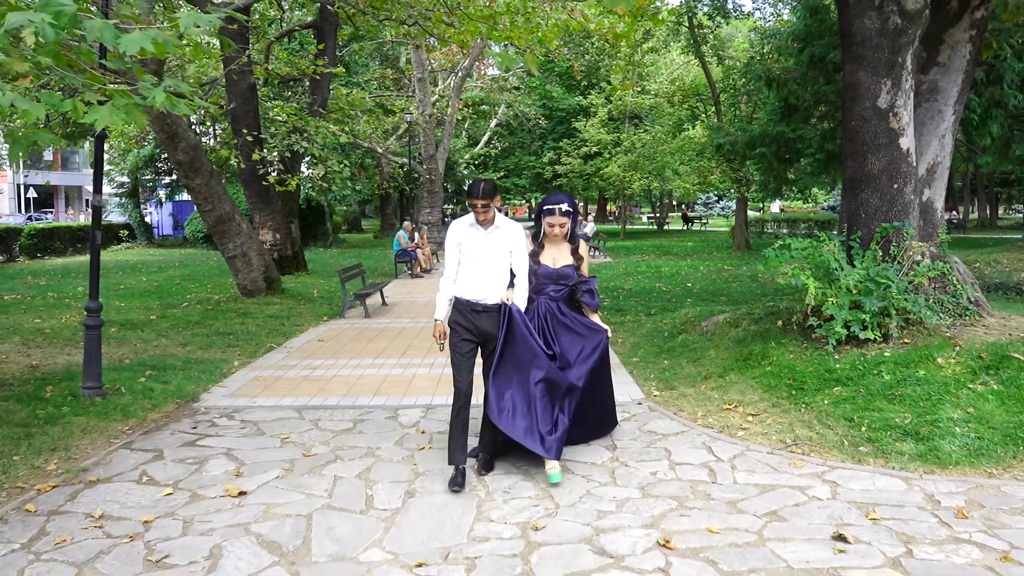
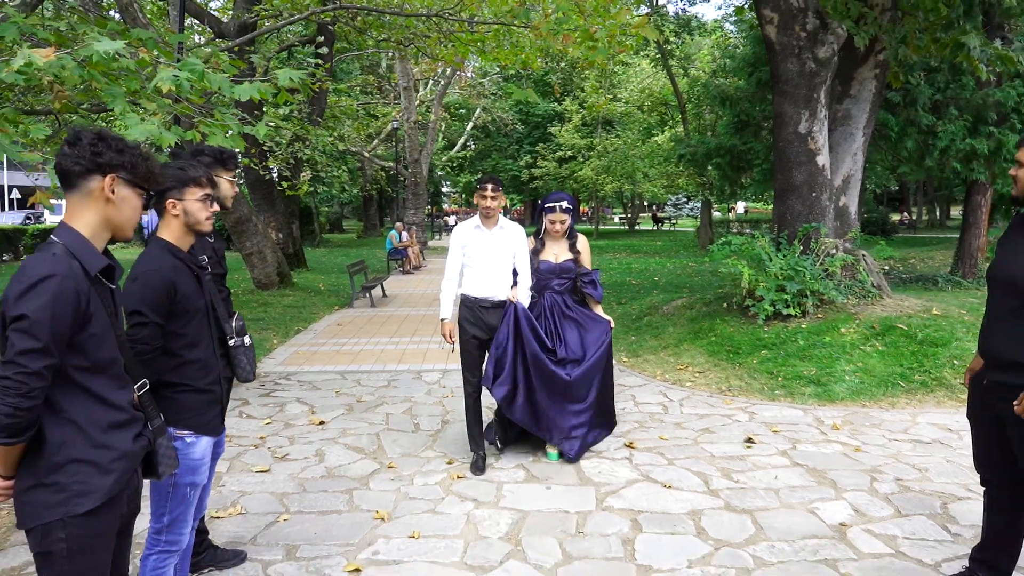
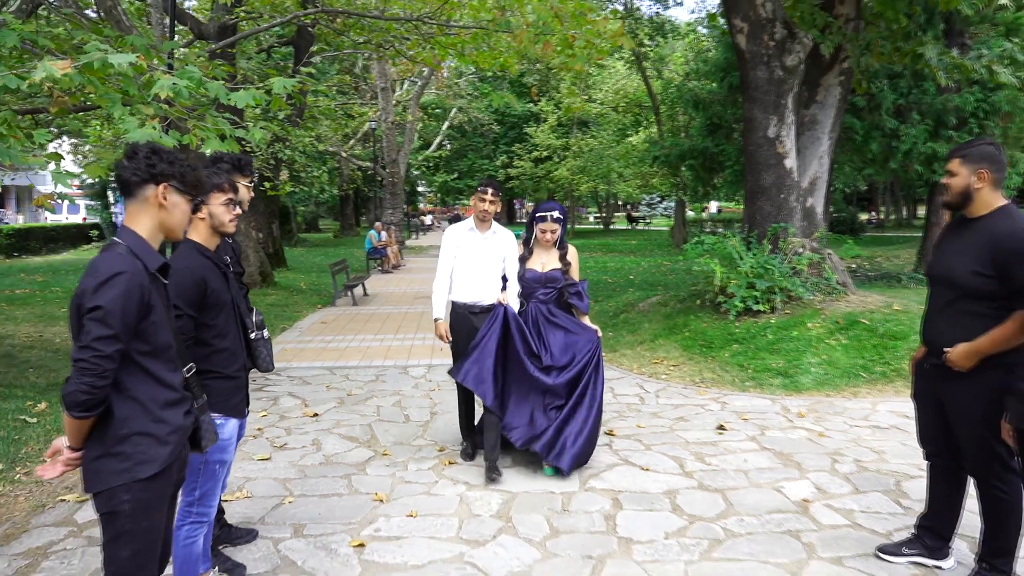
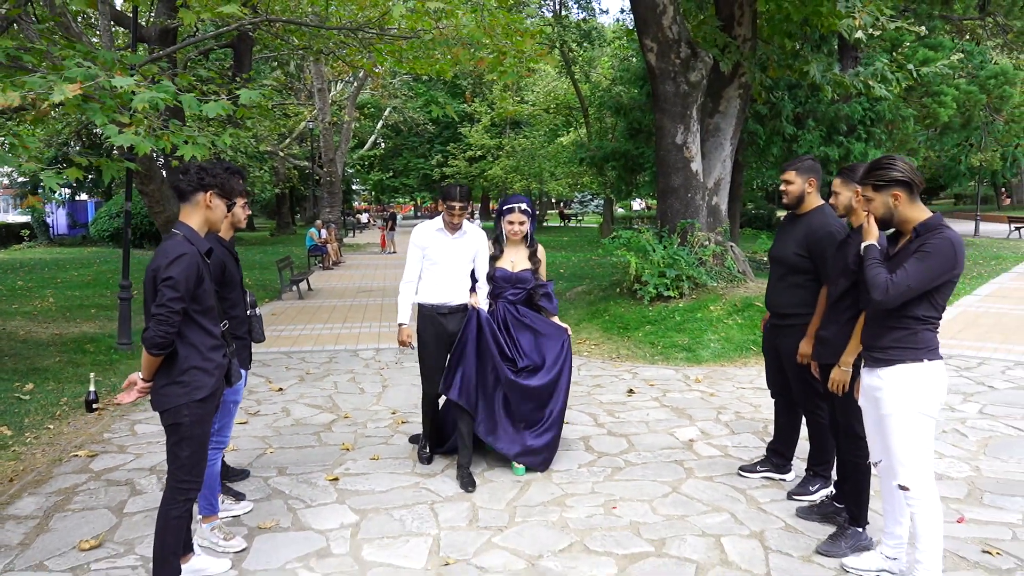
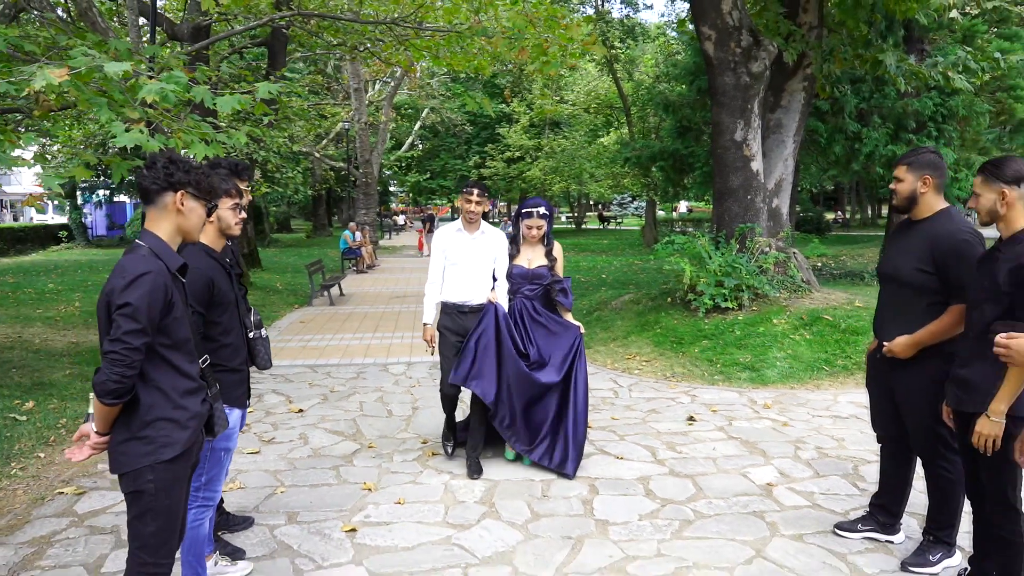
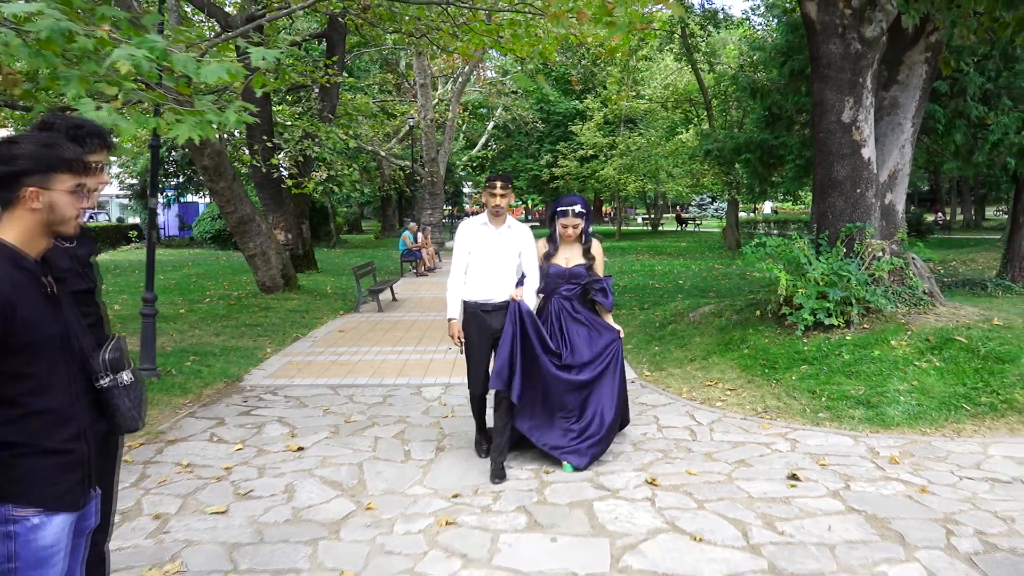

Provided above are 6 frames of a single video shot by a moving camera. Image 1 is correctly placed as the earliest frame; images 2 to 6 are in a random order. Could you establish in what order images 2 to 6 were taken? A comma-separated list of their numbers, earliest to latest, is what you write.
6, 2, 3, 5, 4
